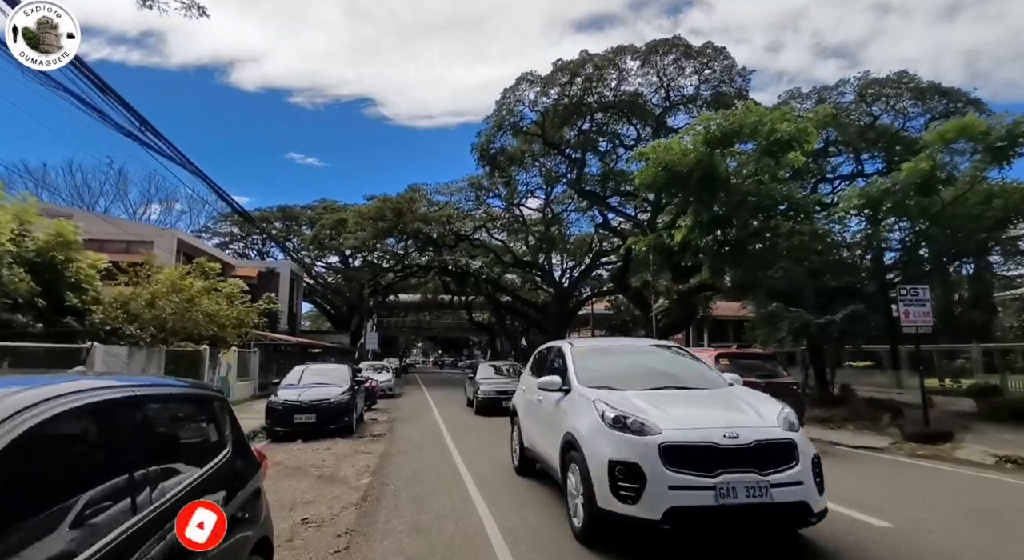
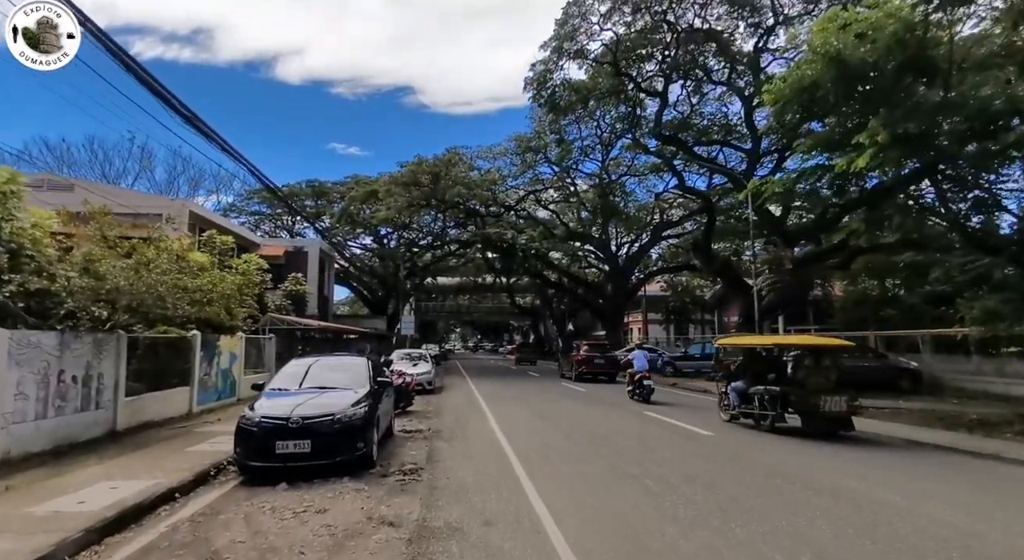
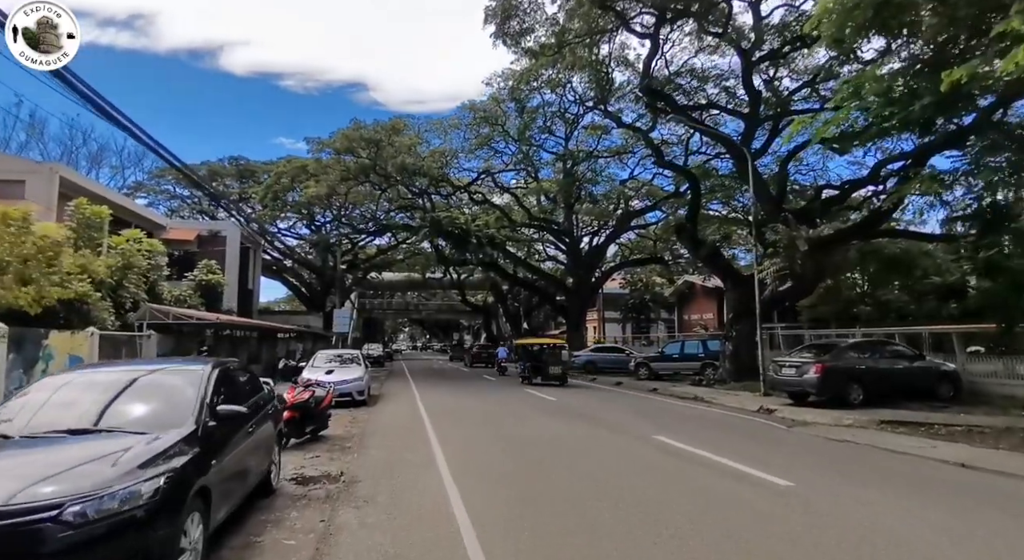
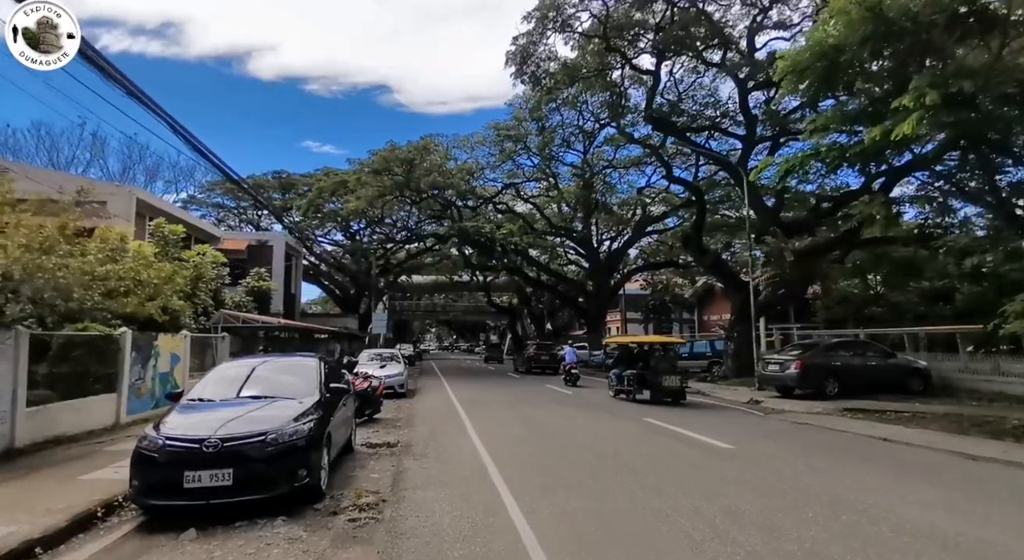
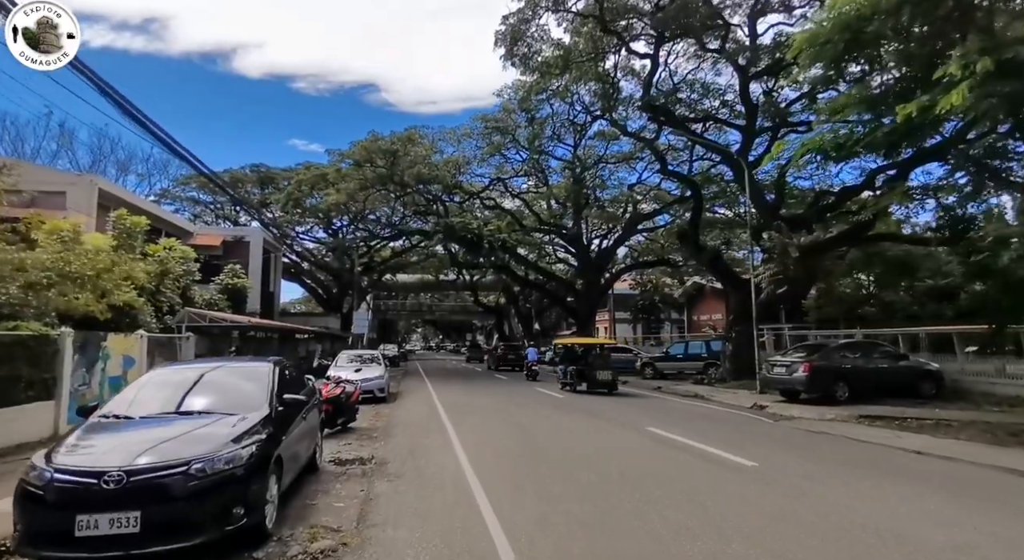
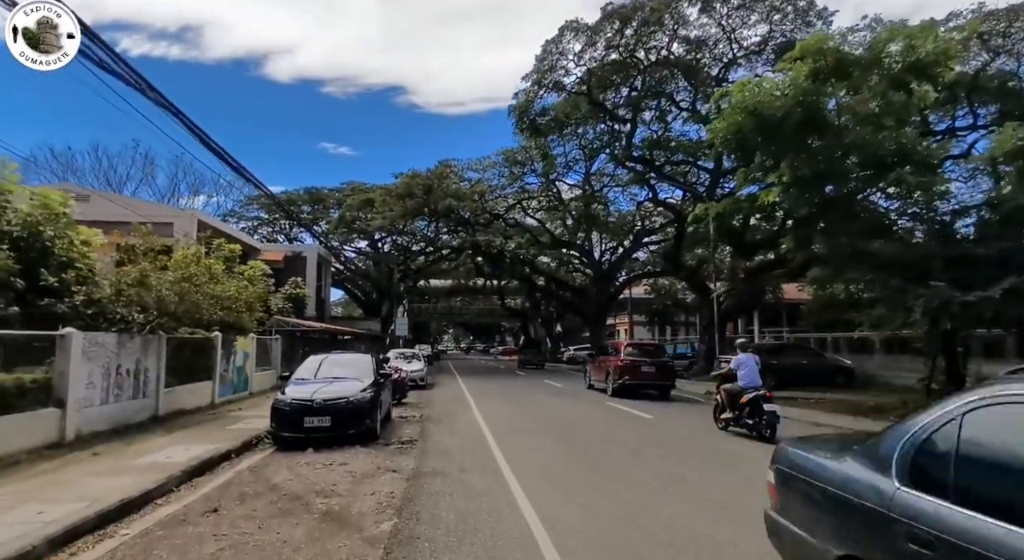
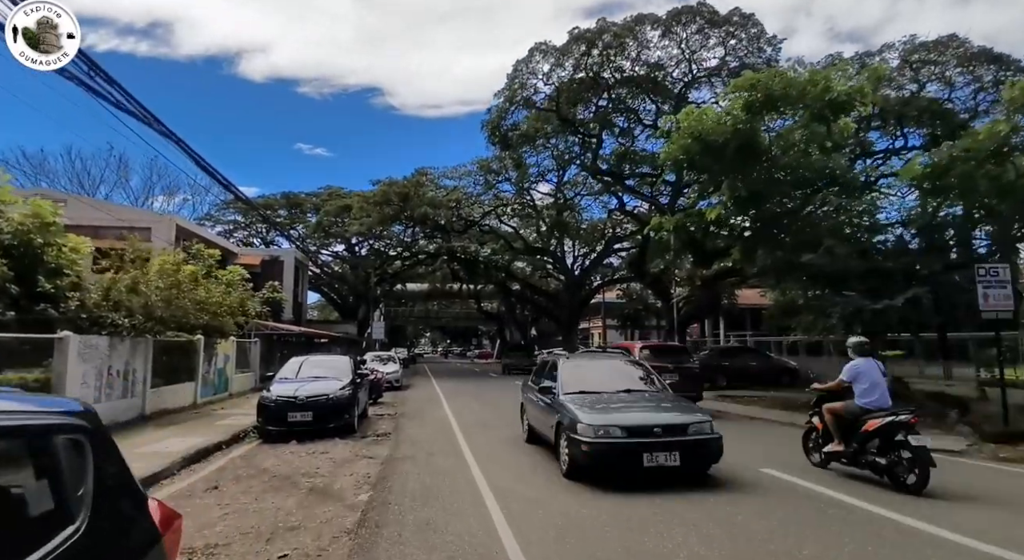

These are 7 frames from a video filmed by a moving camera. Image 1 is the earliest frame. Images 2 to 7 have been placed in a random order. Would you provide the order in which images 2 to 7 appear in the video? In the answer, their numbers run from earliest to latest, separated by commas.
7, 6, 2, 4, 5, 3
